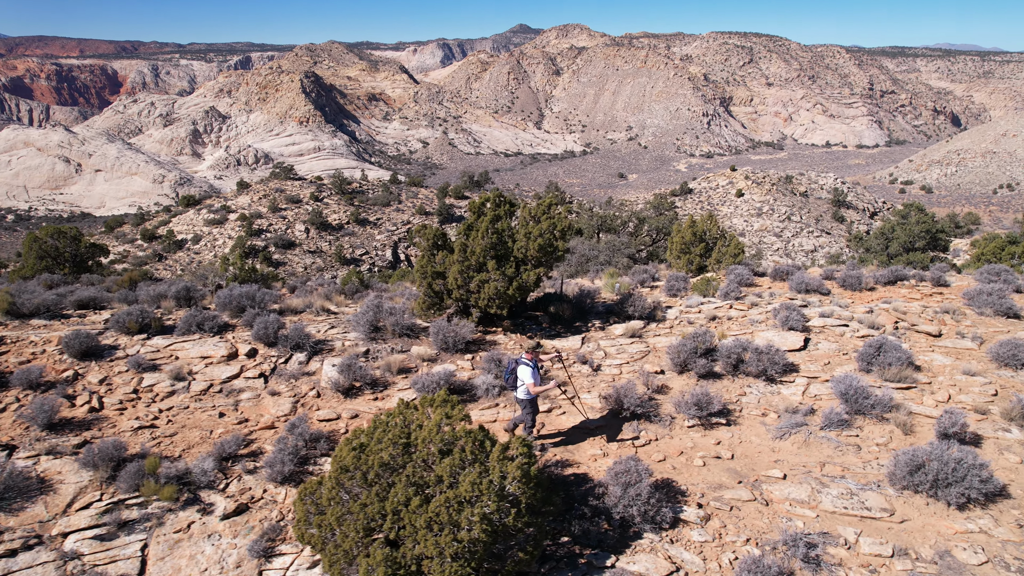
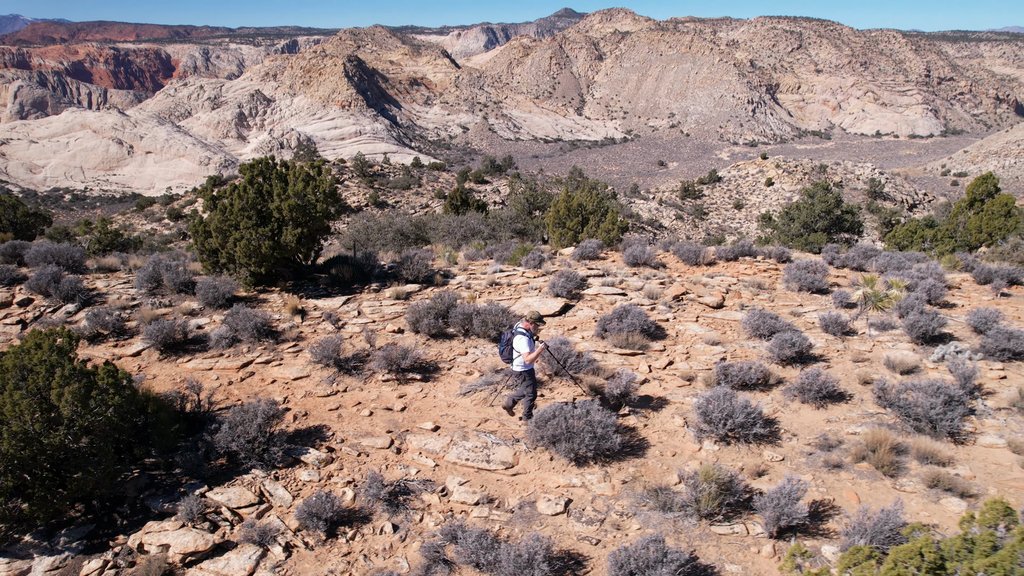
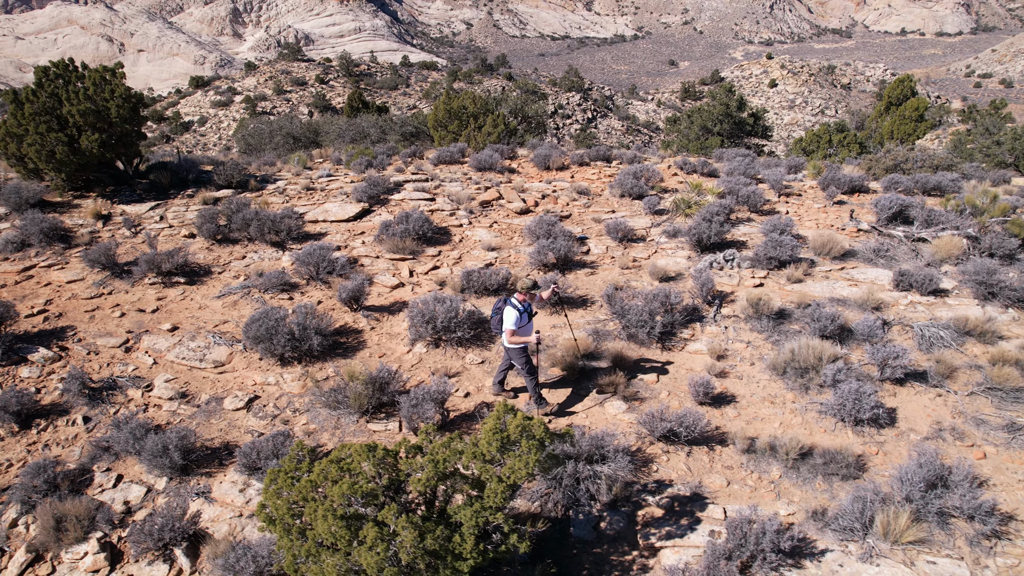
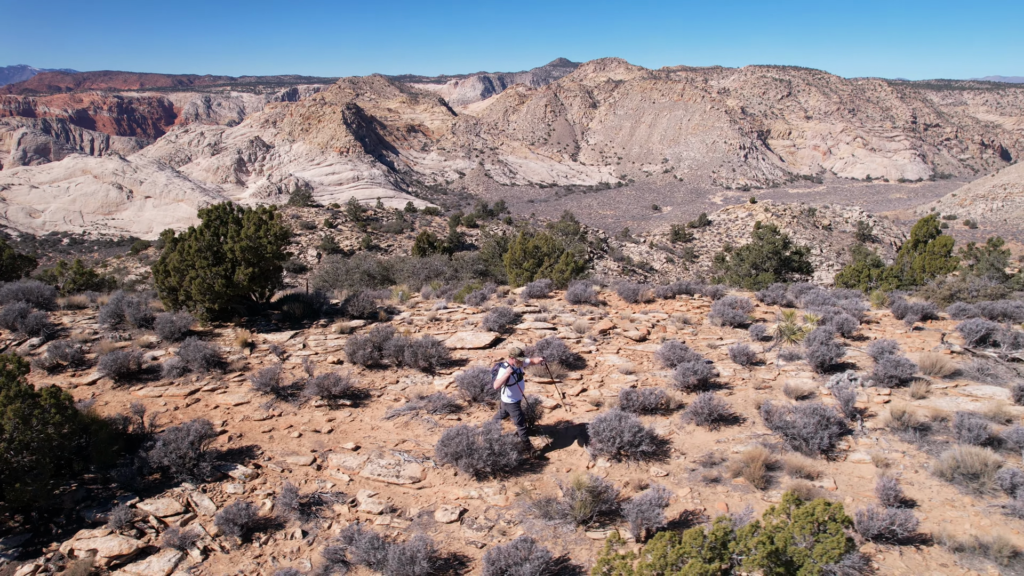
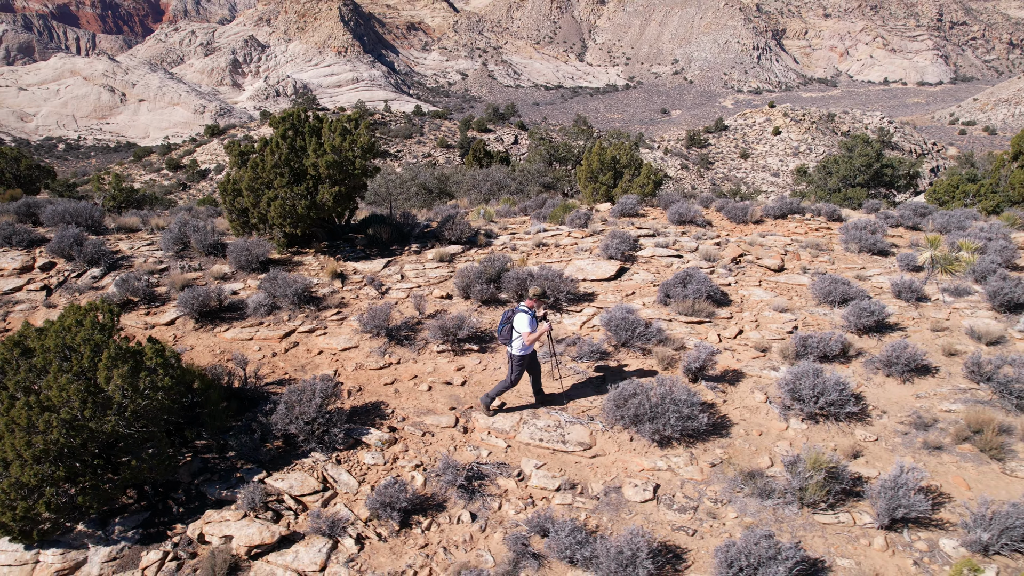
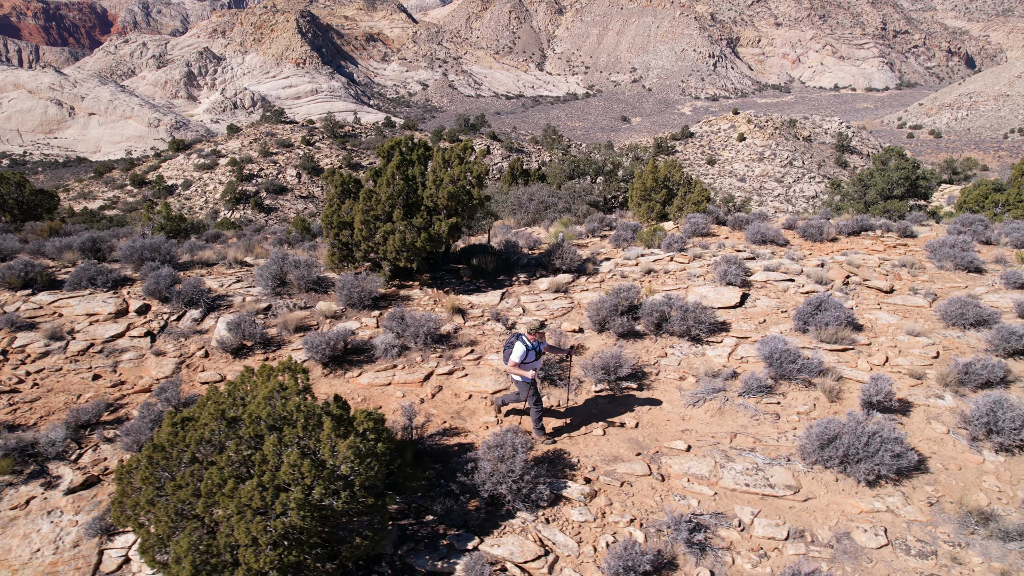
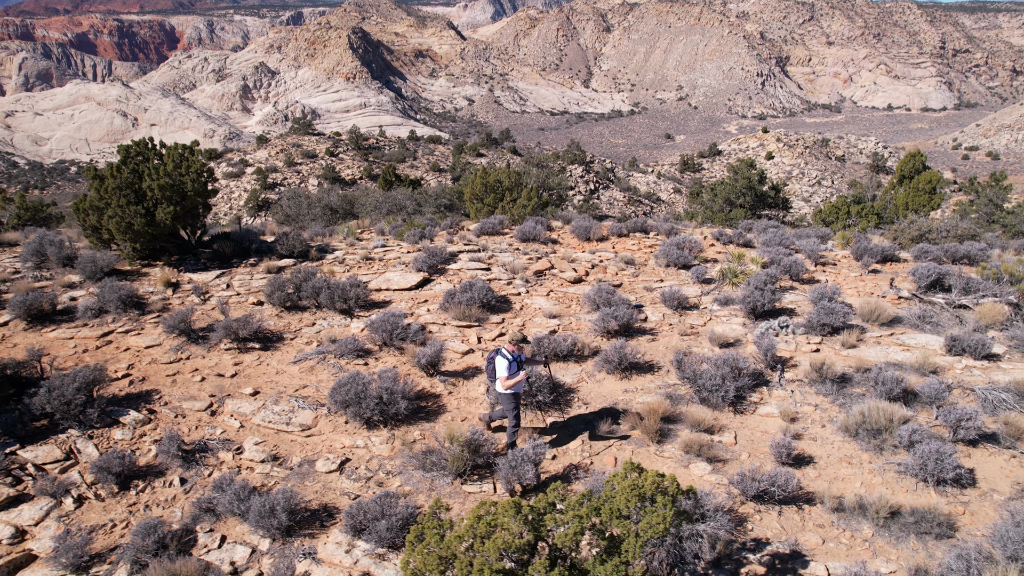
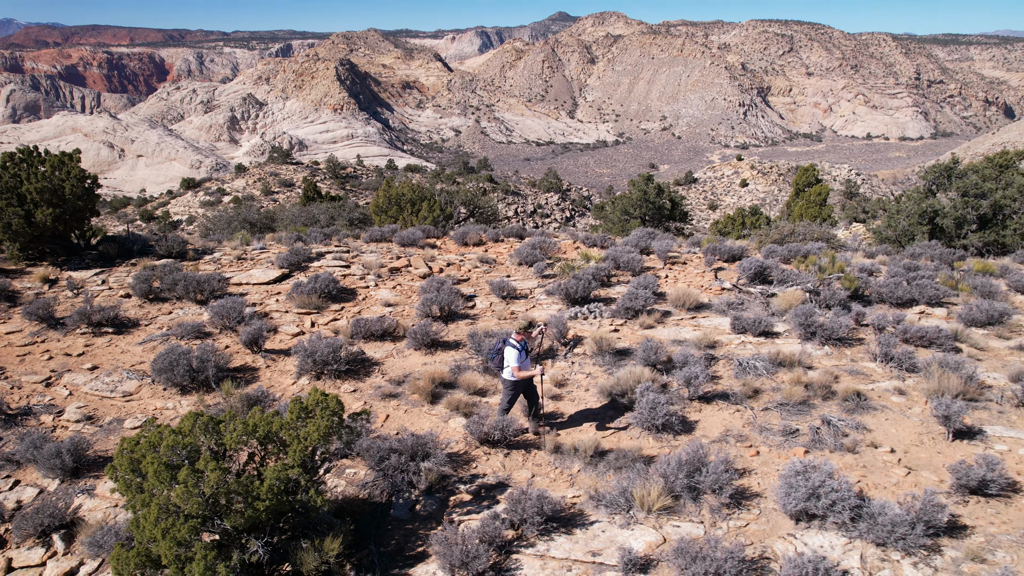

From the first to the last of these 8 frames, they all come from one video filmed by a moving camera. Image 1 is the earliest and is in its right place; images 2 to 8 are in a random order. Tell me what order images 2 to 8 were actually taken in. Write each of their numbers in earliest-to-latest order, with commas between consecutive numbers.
6, 5, 2, 4, 7, 3, 8
